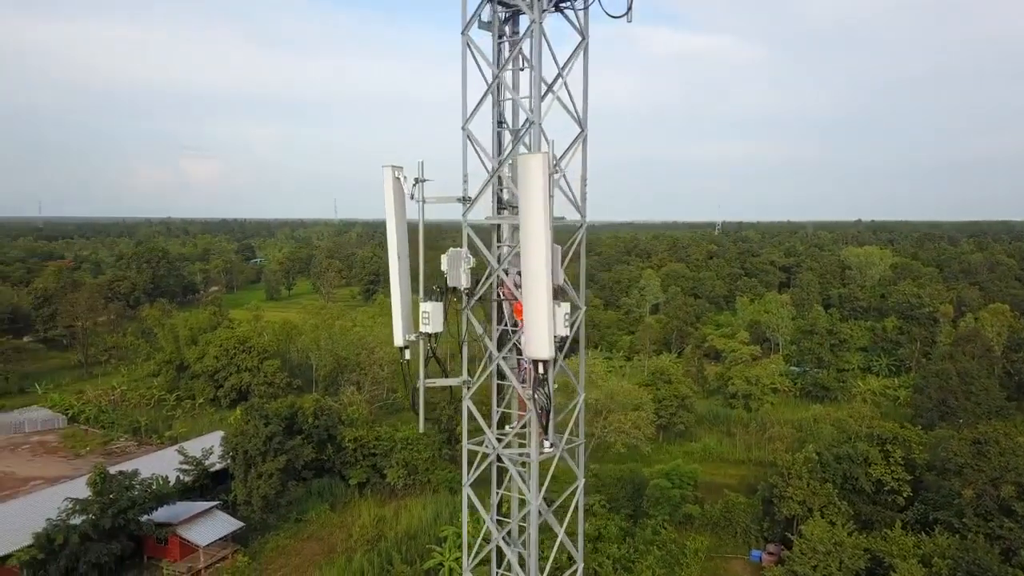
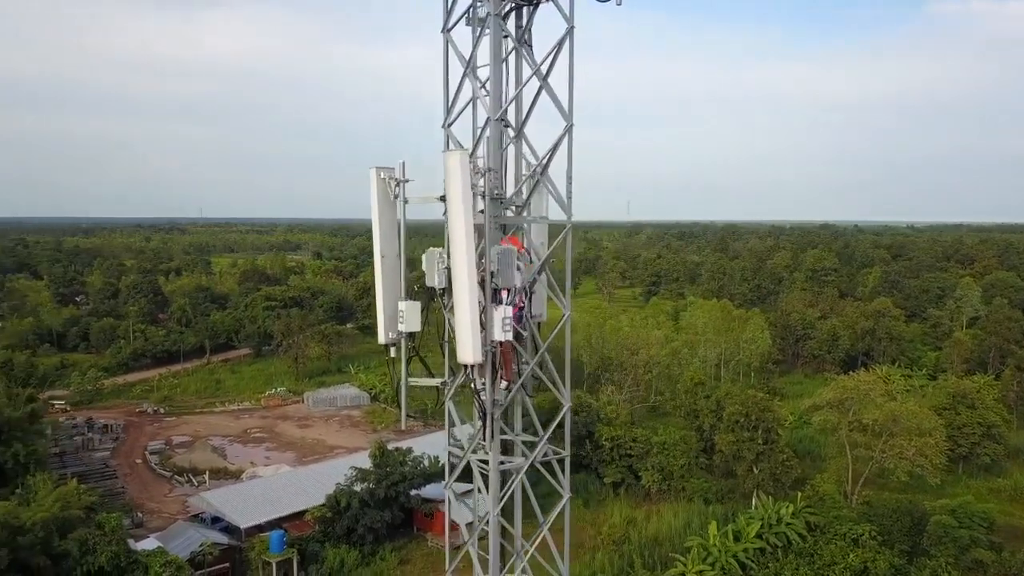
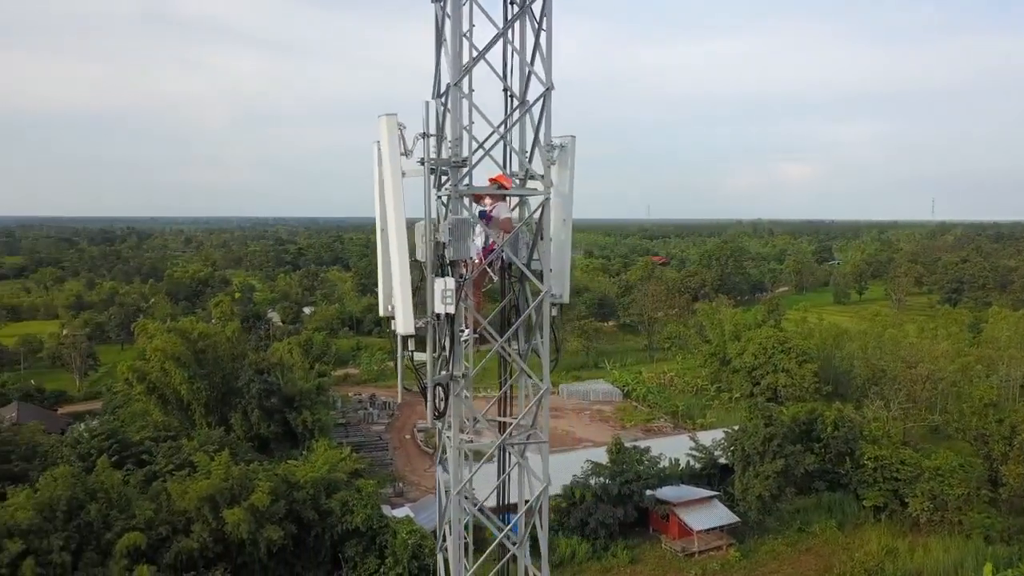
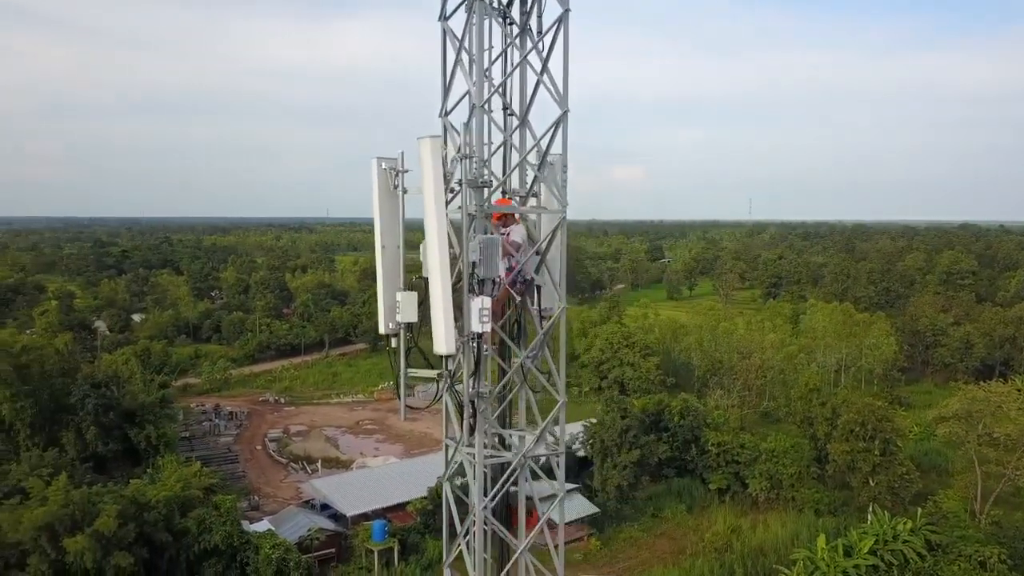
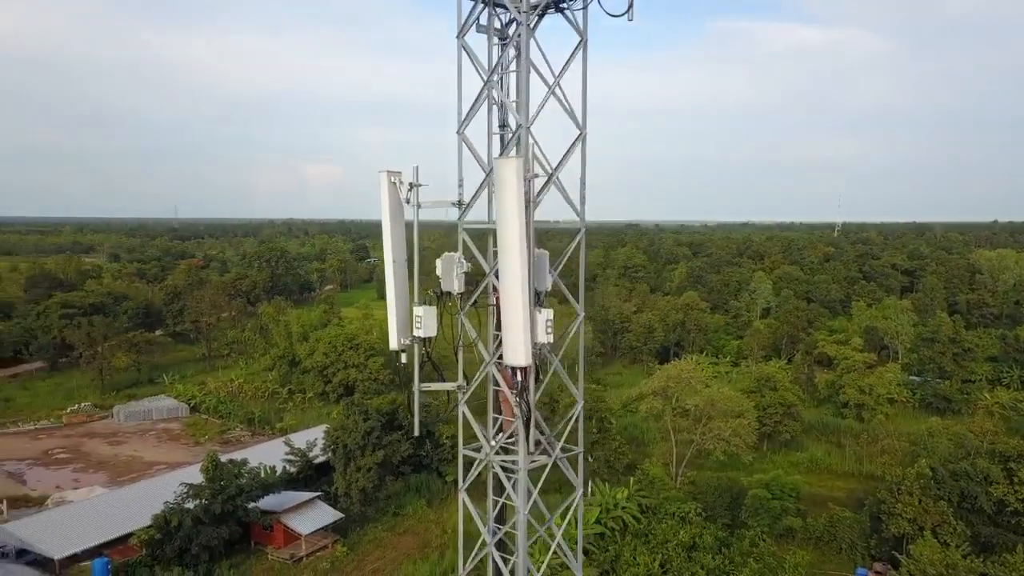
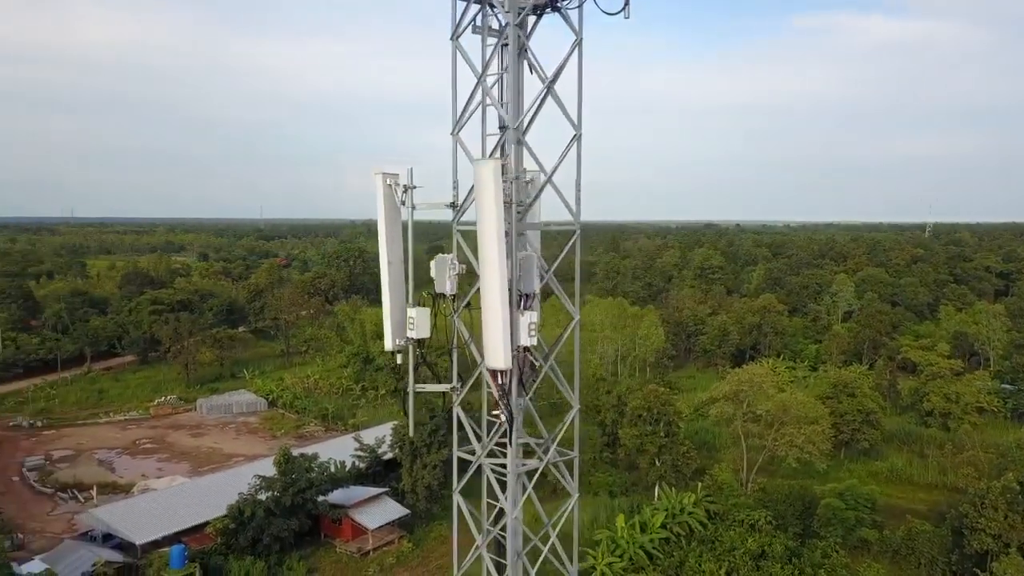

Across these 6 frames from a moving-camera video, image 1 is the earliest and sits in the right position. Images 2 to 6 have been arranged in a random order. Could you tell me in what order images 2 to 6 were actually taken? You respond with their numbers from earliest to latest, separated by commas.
5, 6, 2, 4, 3
